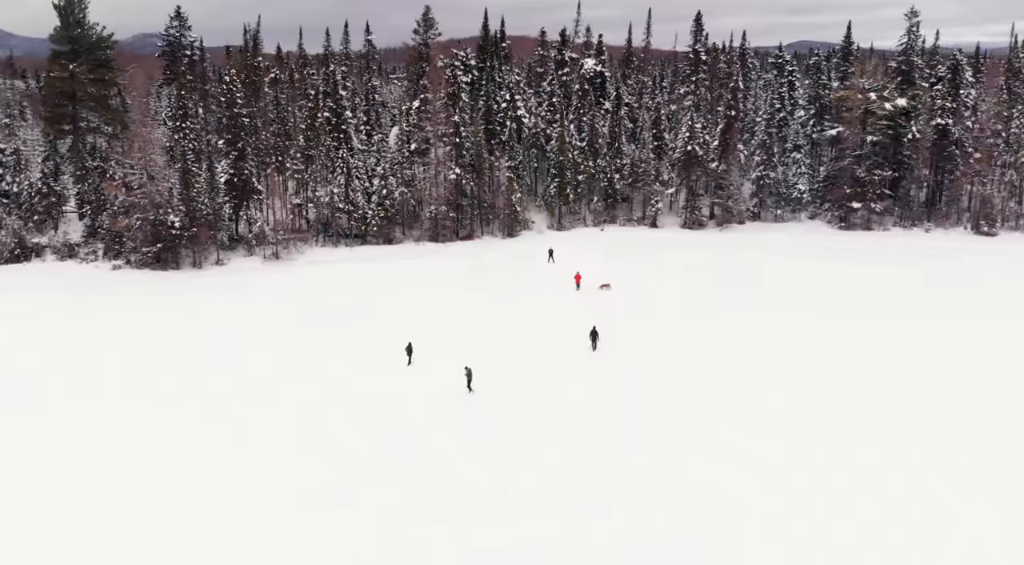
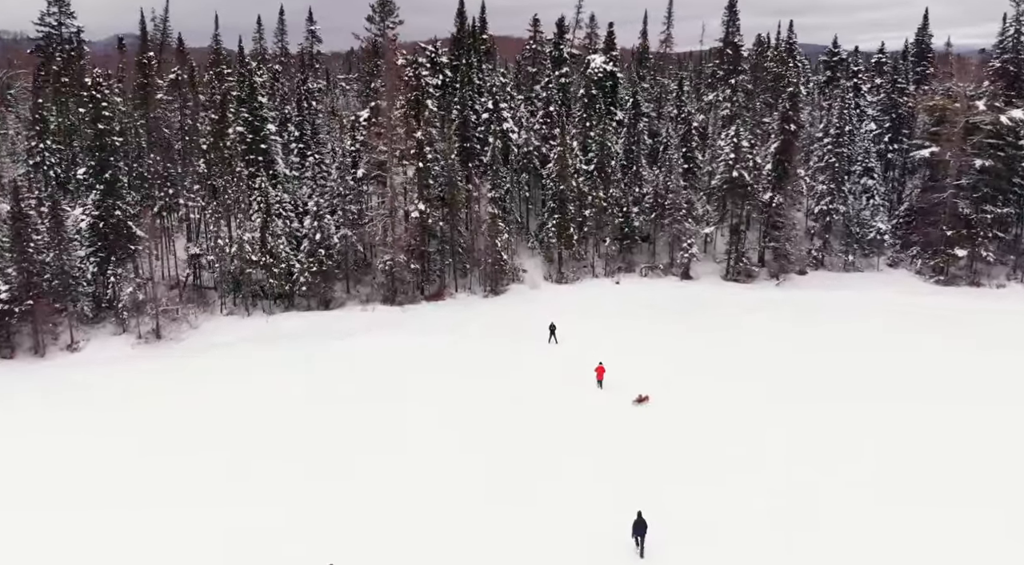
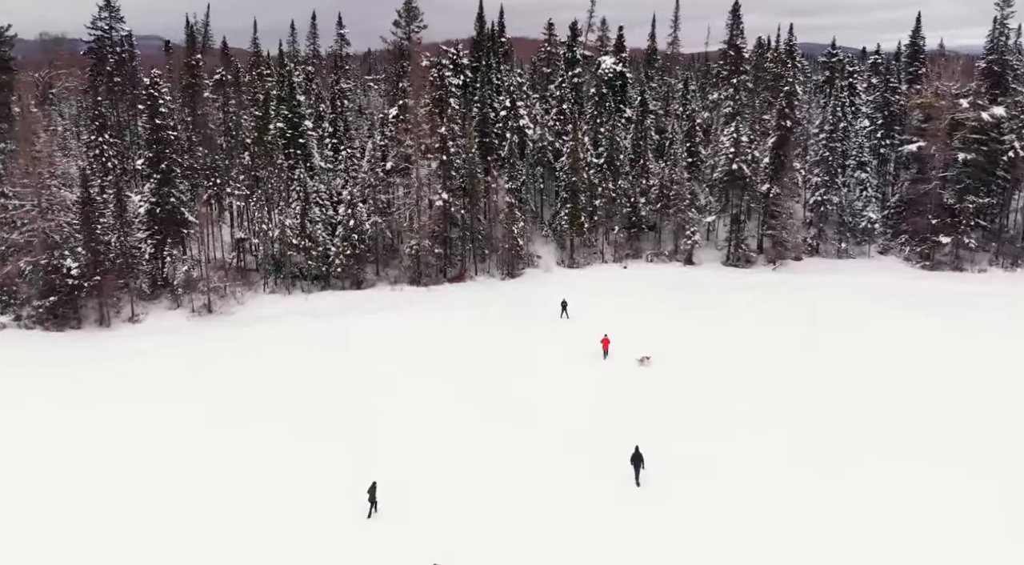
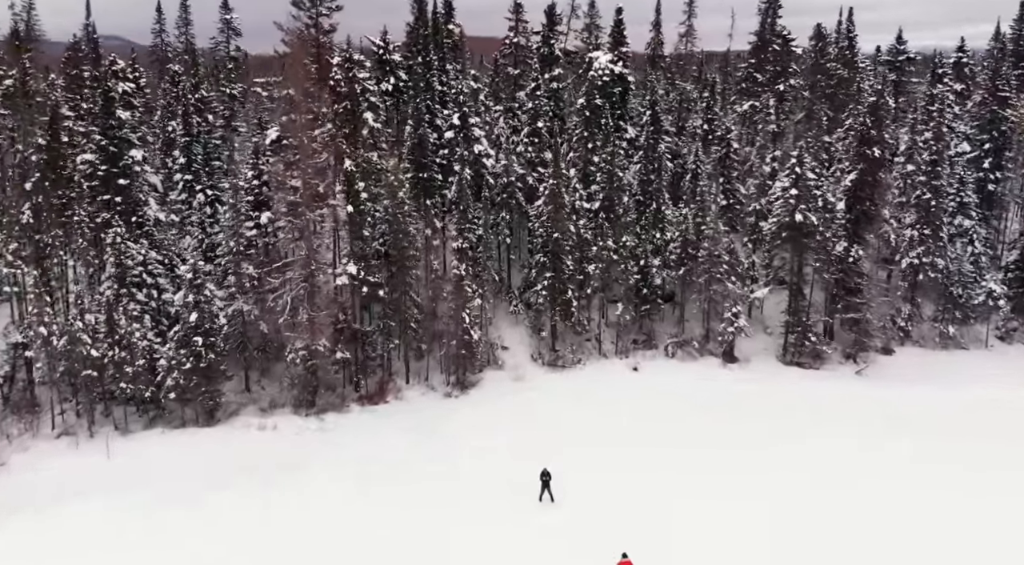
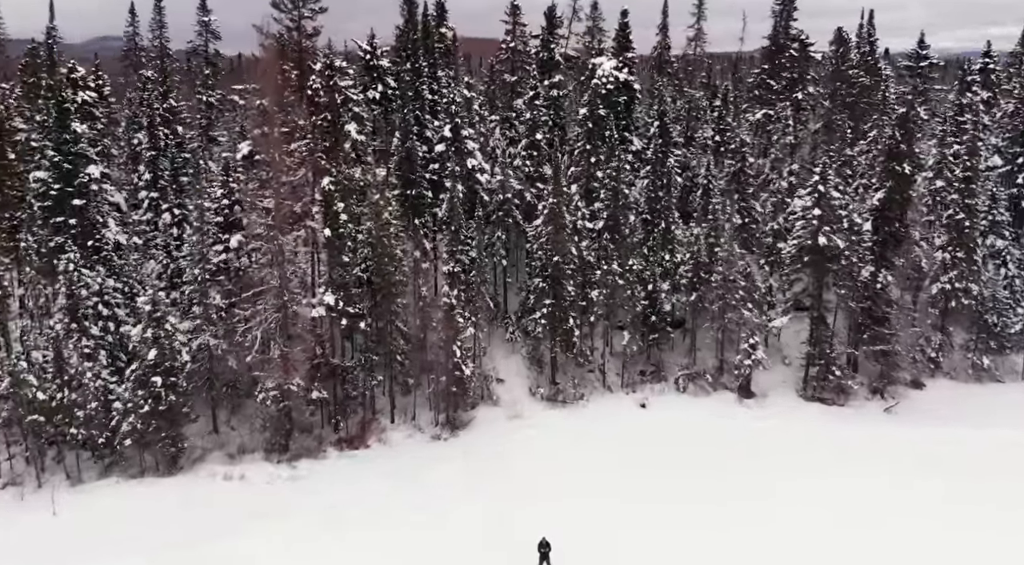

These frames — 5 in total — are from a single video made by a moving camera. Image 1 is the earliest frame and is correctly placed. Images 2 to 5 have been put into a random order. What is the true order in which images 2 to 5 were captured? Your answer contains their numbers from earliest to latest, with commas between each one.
3, 2, 4, 5
